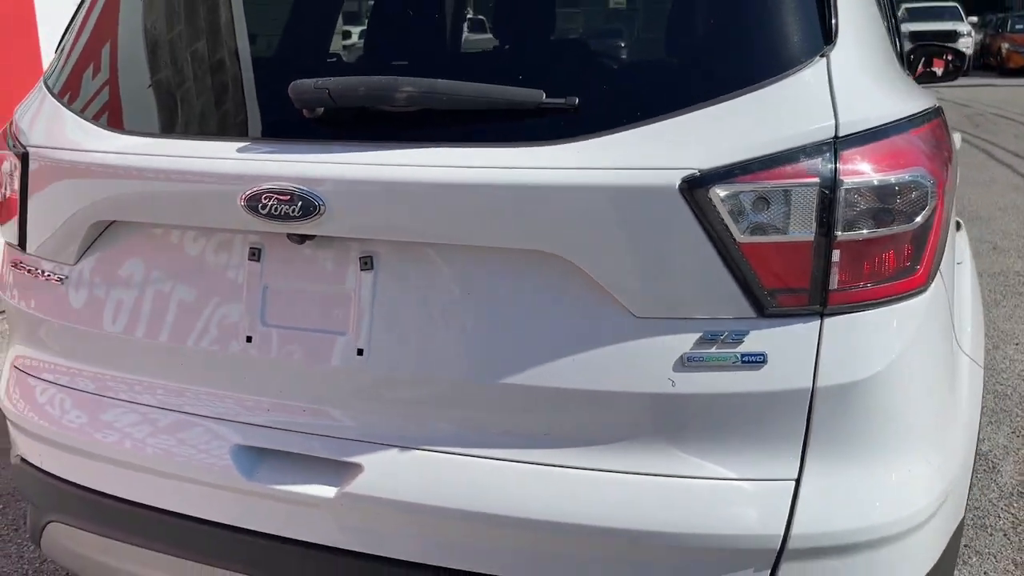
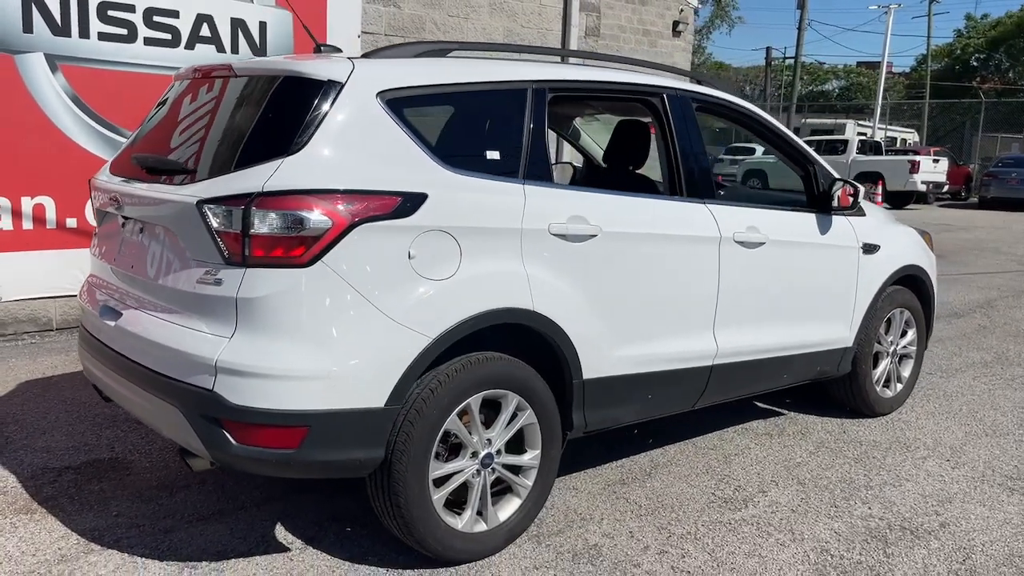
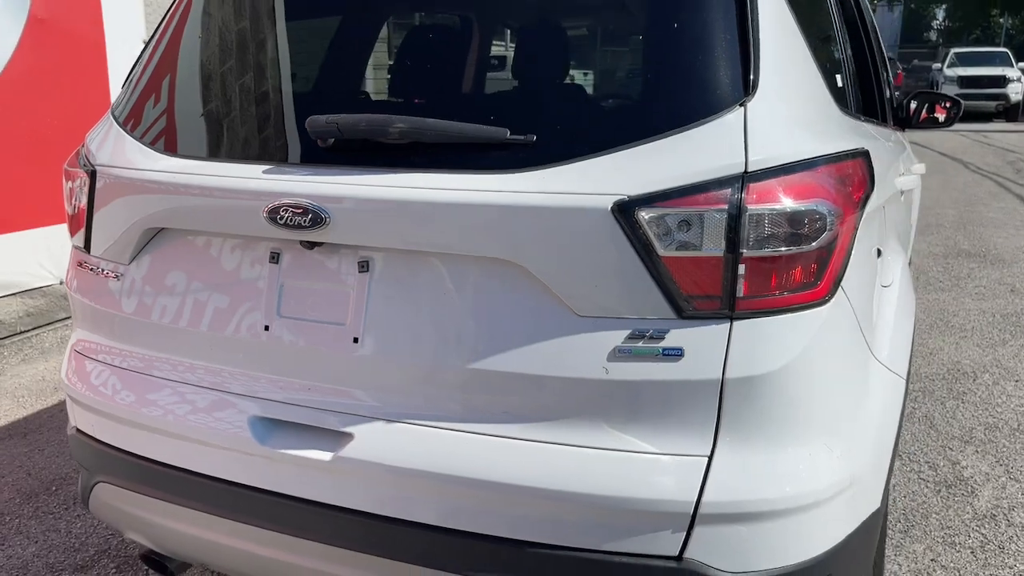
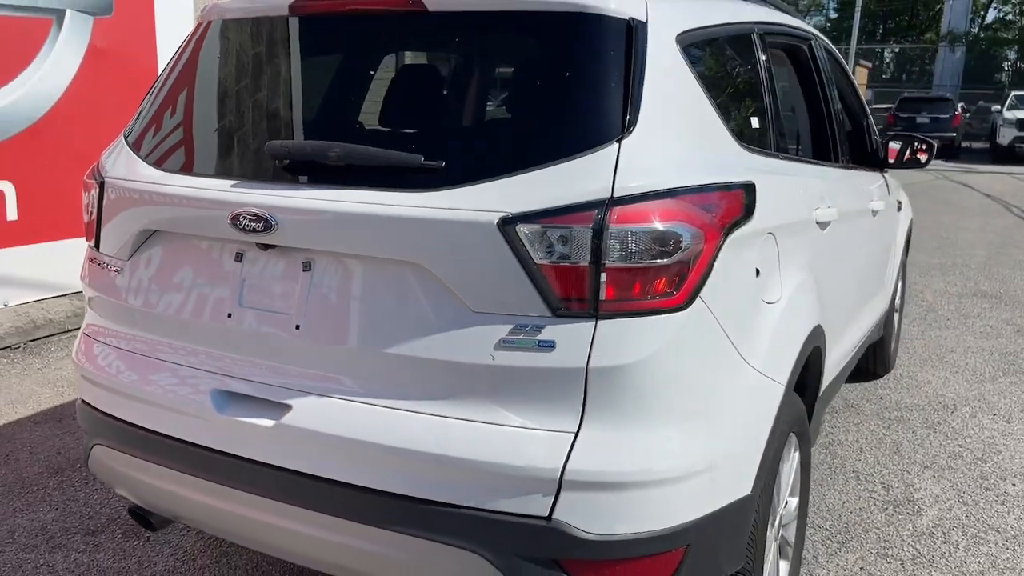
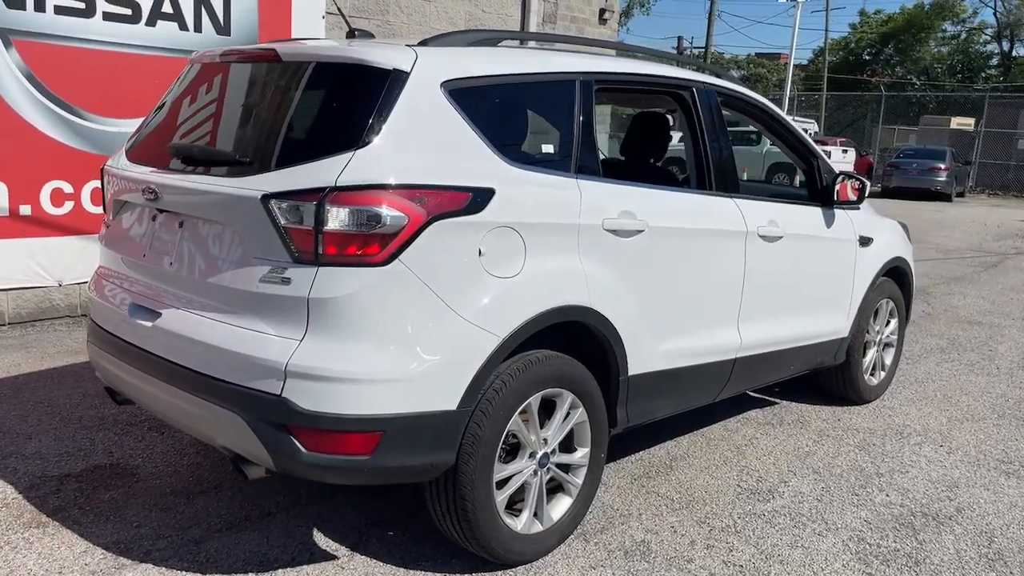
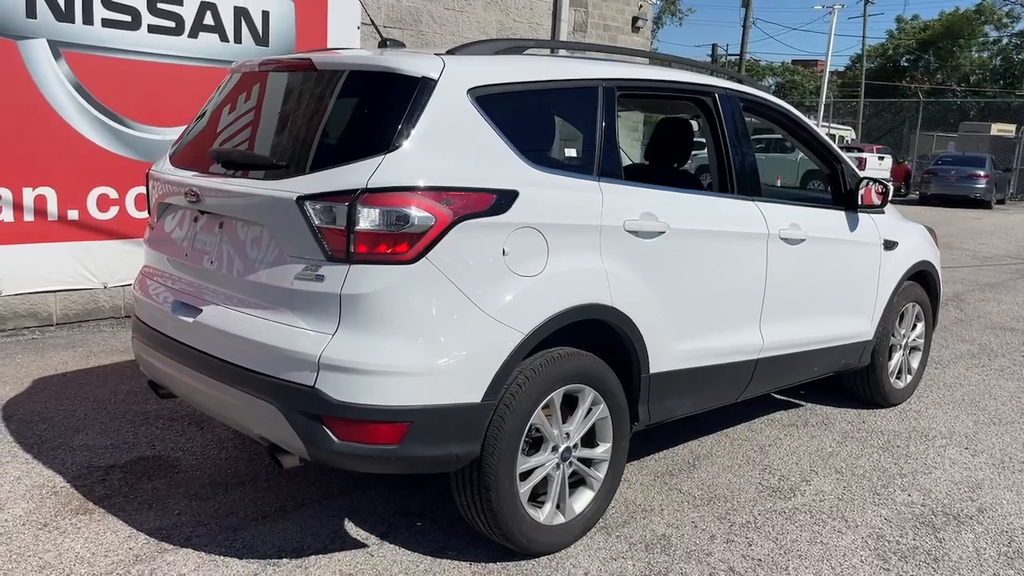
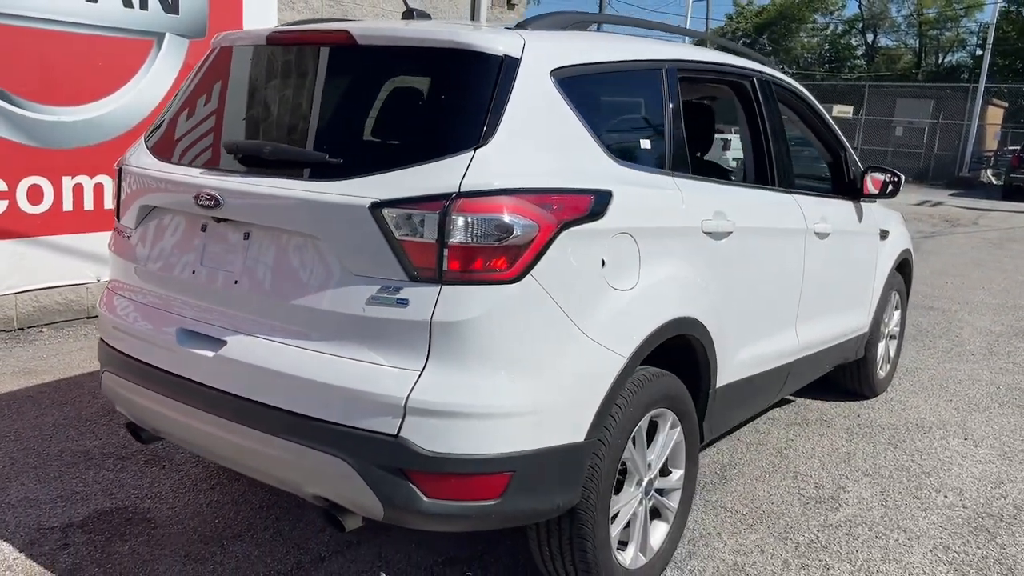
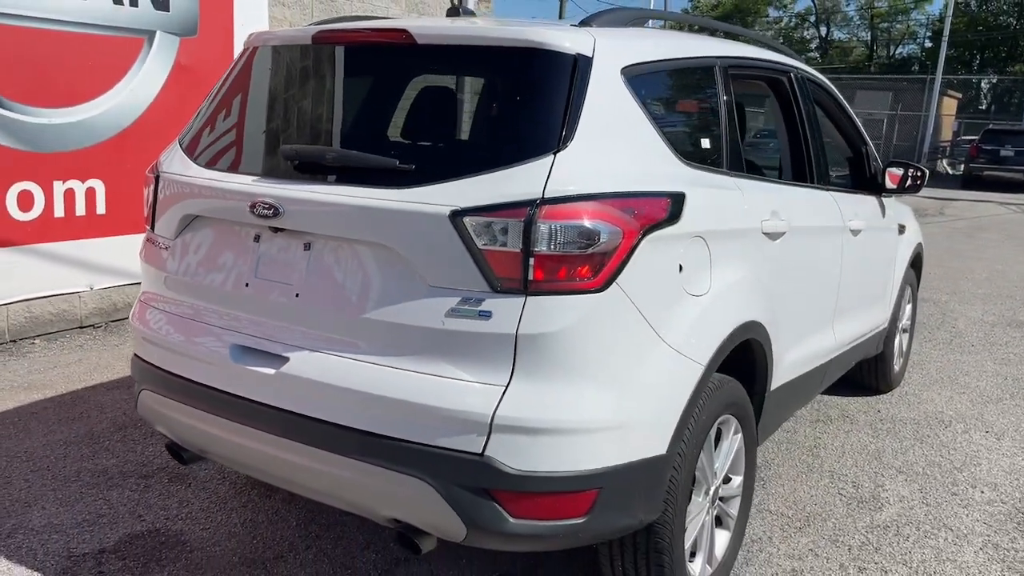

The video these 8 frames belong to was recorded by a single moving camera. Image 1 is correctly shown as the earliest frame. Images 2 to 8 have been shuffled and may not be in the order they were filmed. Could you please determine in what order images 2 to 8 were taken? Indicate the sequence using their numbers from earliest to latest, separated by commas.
3, 4, 8, 7, 5, 6, 2
